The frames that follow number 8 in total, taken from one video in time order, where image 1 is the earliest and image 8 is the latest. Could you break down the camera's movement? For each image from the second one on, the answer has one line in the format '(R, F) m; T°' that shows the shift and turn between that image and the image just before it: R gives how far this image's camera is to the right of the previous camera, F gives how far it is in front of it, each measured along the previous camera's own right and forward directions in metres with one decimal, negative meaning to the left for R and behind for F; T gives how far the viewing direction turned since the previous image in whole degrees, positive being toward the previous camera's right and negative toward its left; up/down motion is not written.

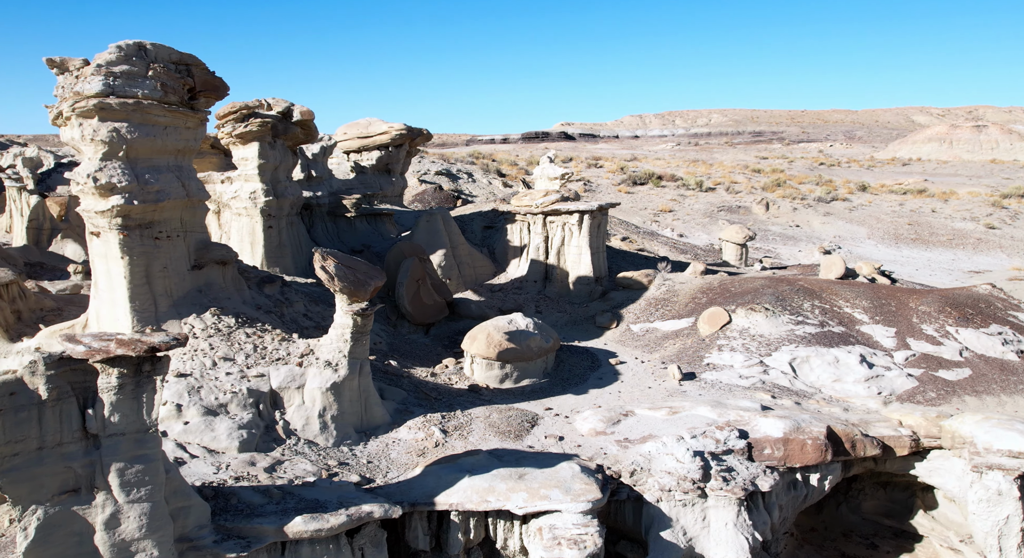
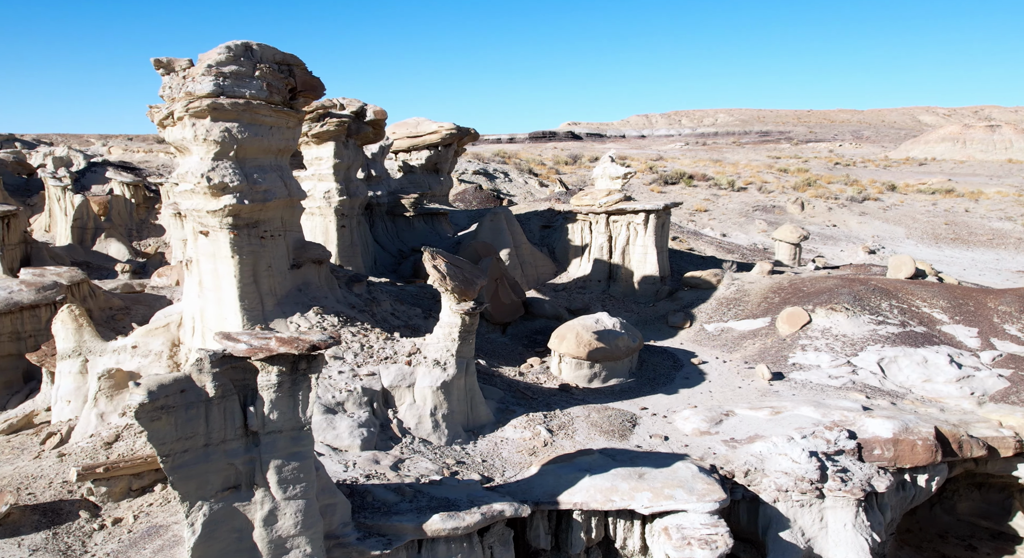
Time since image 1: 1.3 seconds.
(-1.0, 0.0) m; -1°
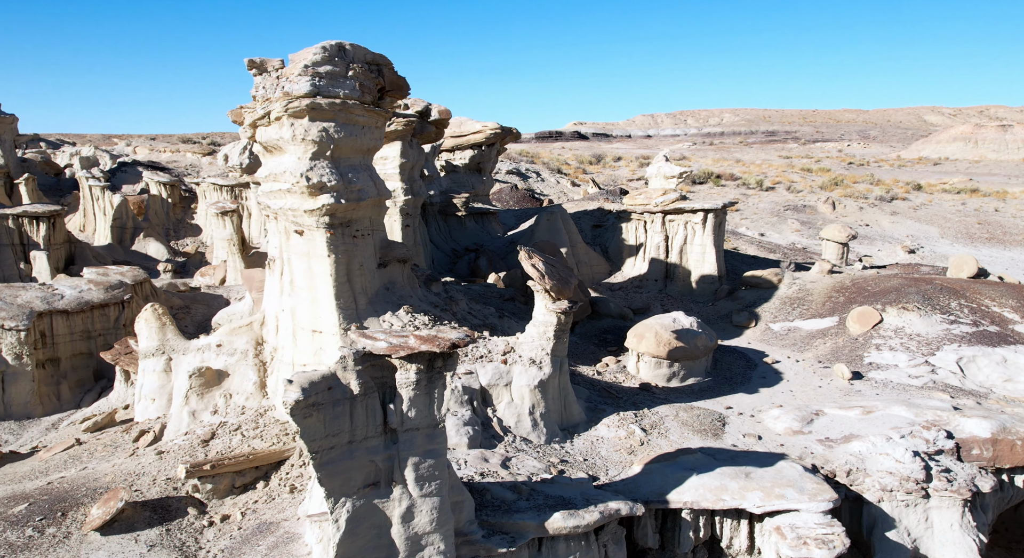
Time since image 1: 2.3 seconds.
(-0.9, 0.0) m; -1°
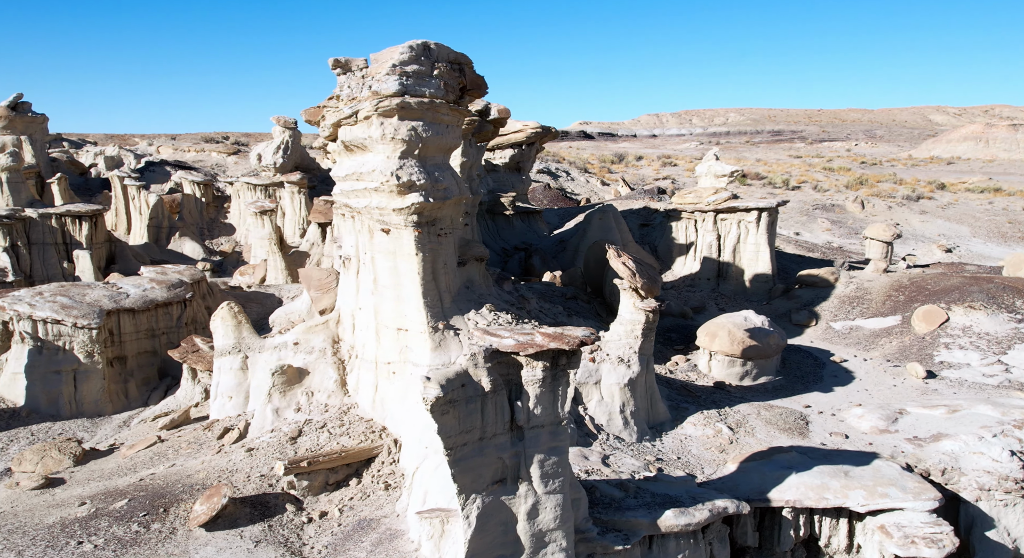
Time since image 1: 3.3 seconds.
(-0.9, 0.0) m; -1°
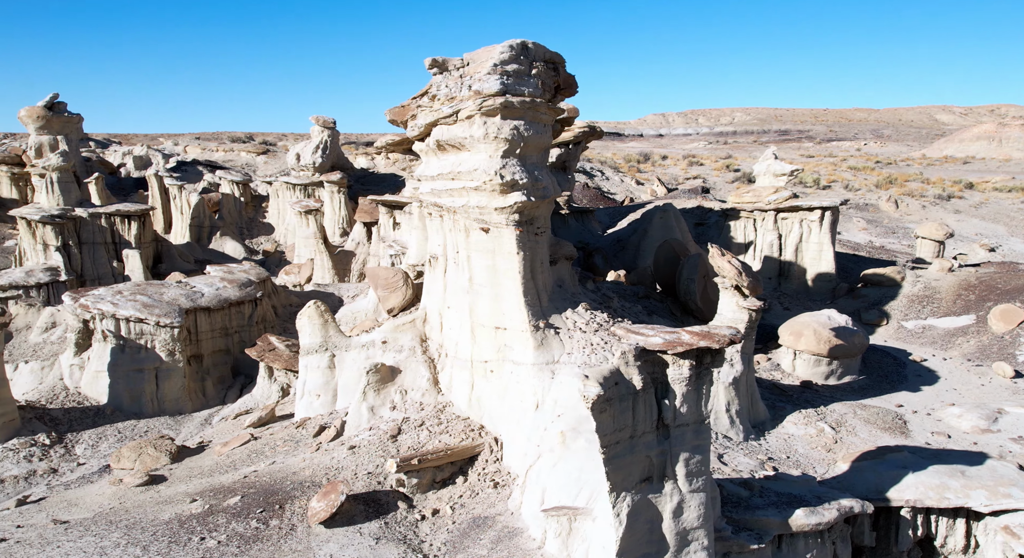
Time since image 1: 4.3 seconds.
(-1.0, 0.0) m; -1°
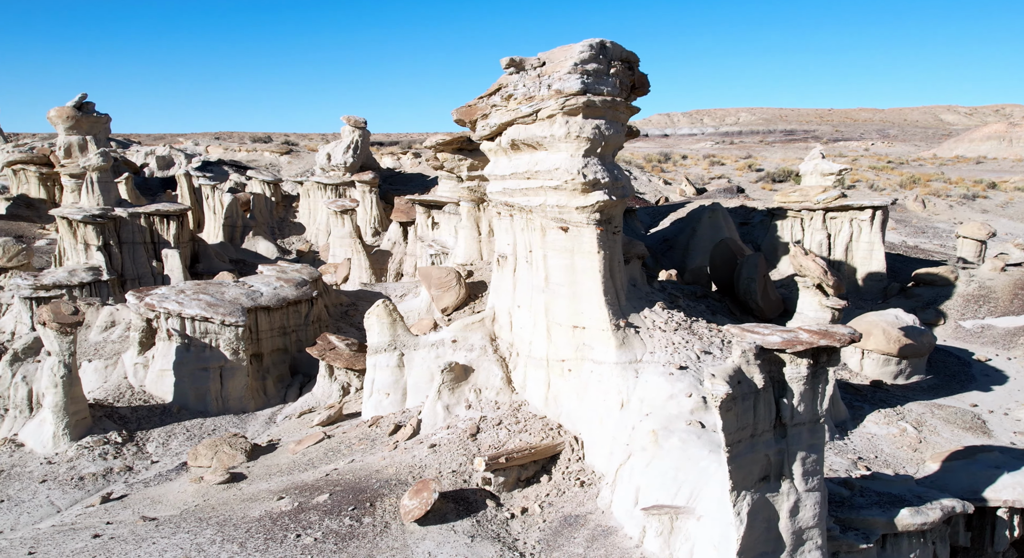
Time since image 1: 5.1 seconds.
(-0.8, 0.0) m; -1°
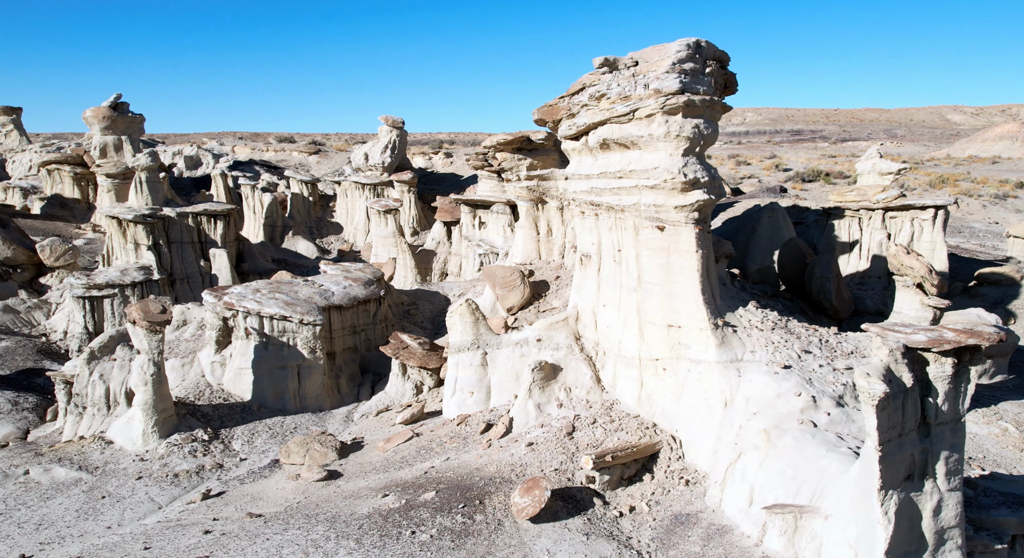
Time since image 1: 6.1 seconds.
(-1.0, 0.0) m; -1°
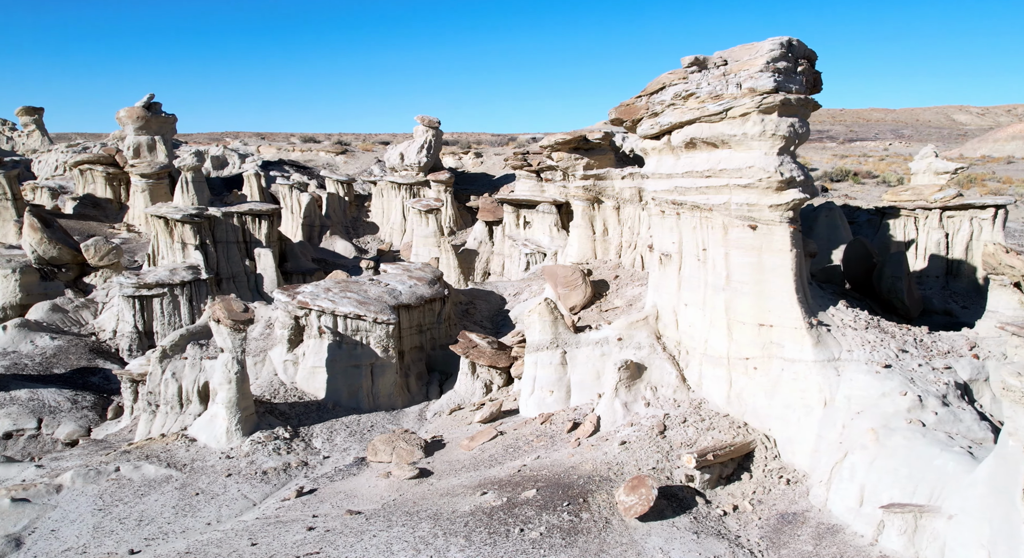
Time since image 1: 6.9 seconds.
(-0.9, 0.0) m; -1°
